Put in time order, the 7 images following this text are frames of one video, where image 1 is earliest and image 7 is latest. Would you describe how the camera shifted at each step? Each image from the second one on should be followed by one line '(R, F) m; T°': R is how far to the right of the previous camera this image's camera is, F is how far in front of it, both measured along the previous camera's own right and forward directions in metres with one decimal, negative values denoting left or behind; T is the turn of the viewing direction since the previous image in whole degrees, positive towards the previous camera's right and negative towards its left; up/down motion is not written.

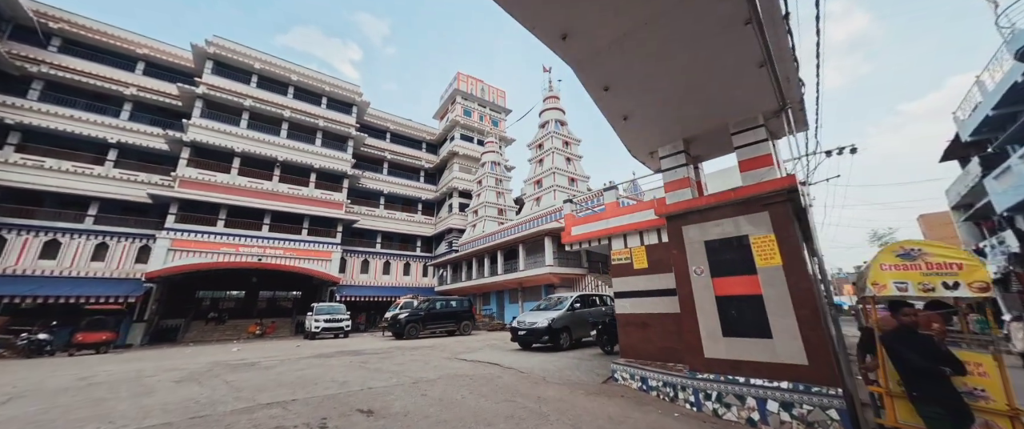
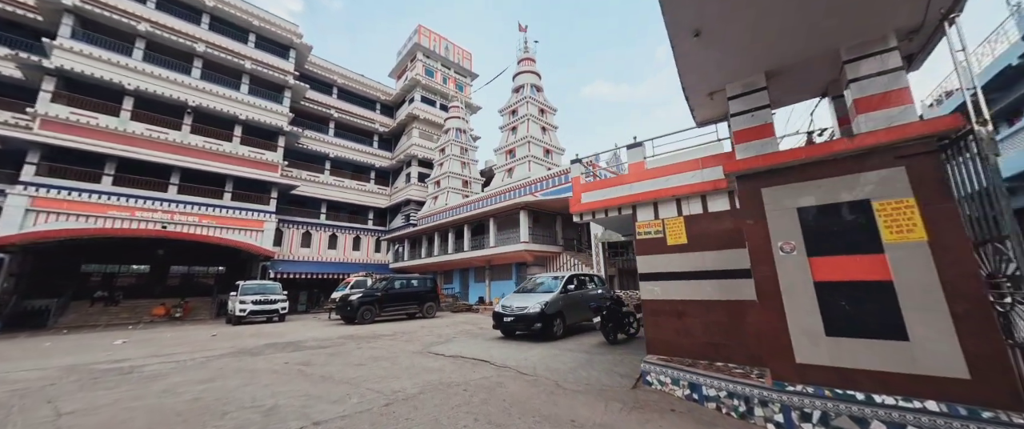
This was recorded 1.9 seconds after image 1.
(-0.8, +1.8) m; +8°
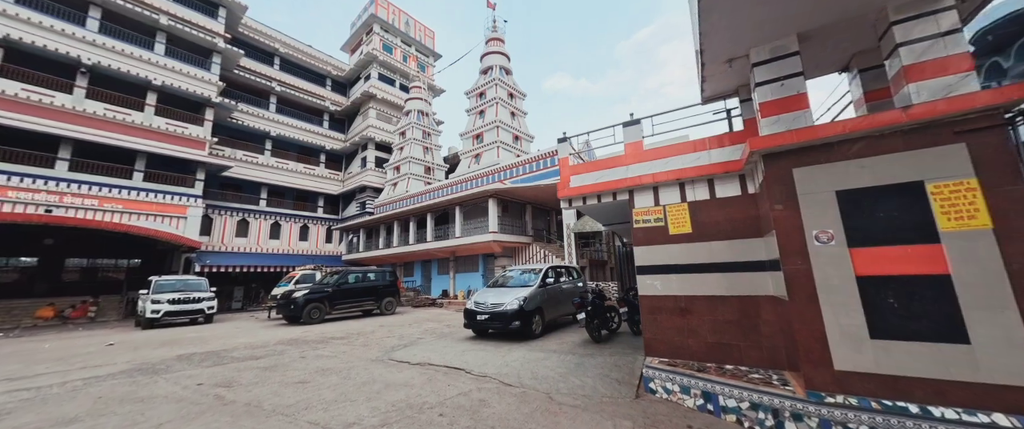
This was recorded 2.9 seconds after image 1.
(-0.3, +0.9) m; +7°
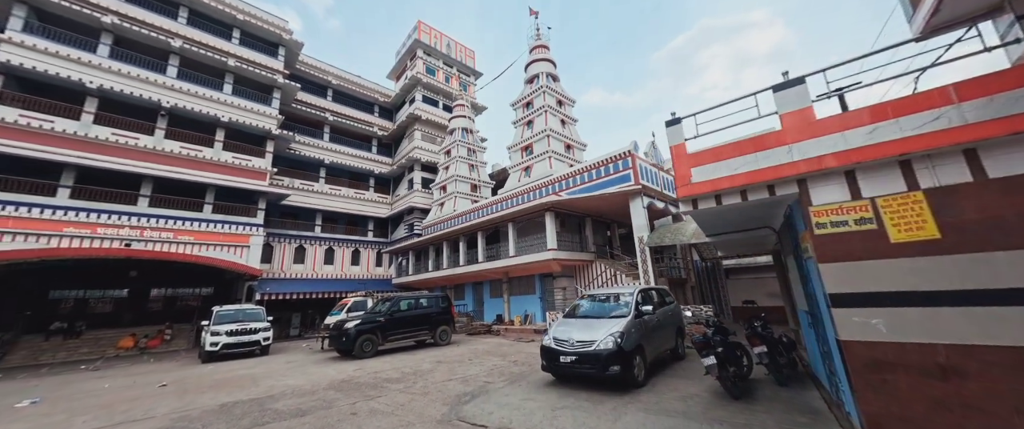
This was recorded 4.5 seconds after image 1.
(-0.8, +1.3) m; -7°
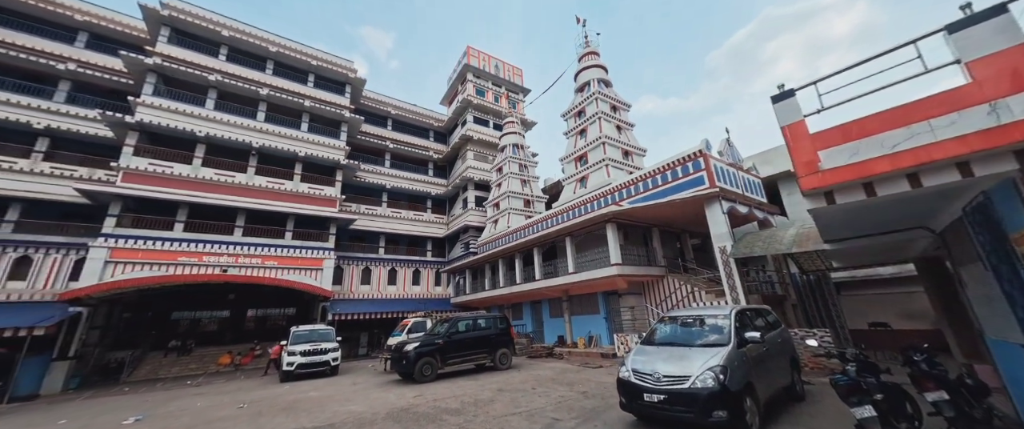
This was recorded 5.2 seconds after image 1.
(-0.2, +0.6) m; -9°
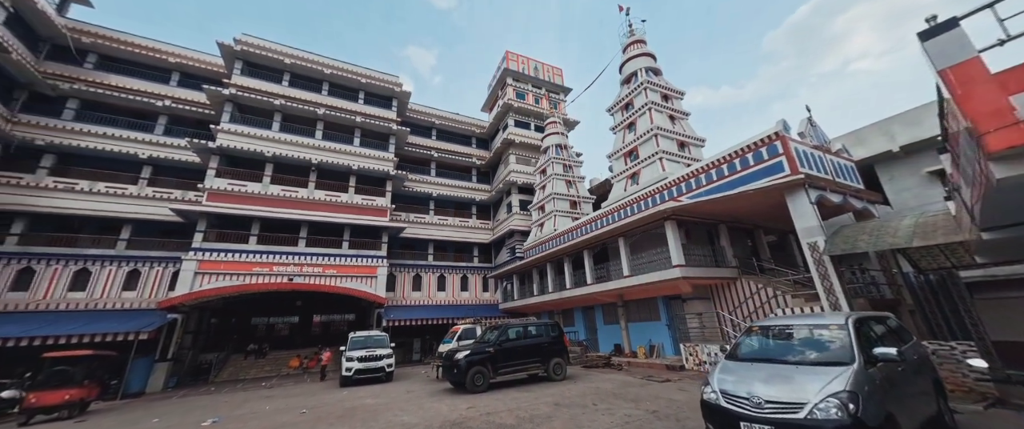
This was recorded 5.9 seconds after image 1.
(-0.2, +0.5) m; -8°
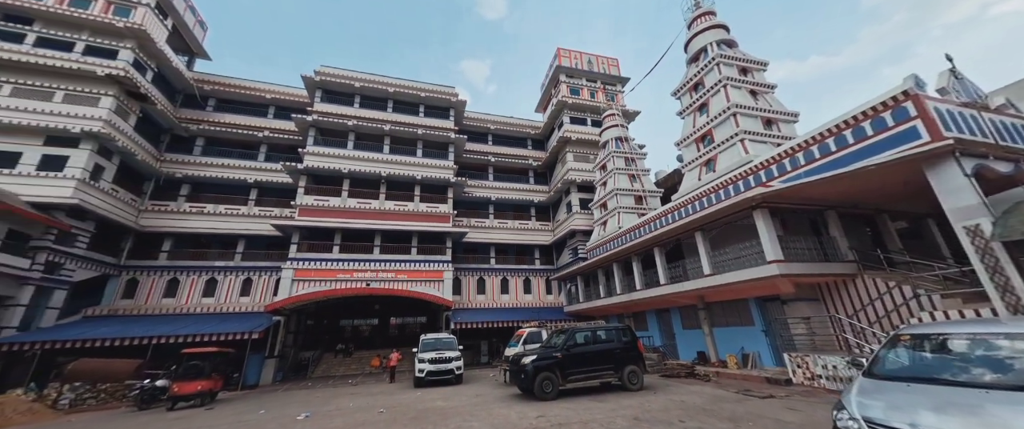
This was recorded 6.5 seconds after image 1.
(-0.1, +0.4) m; -10°
